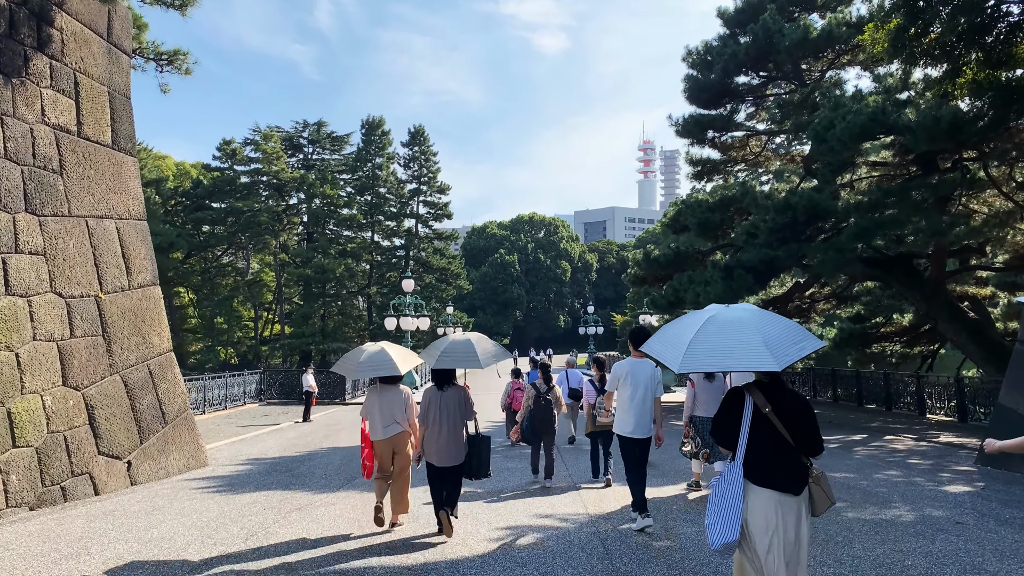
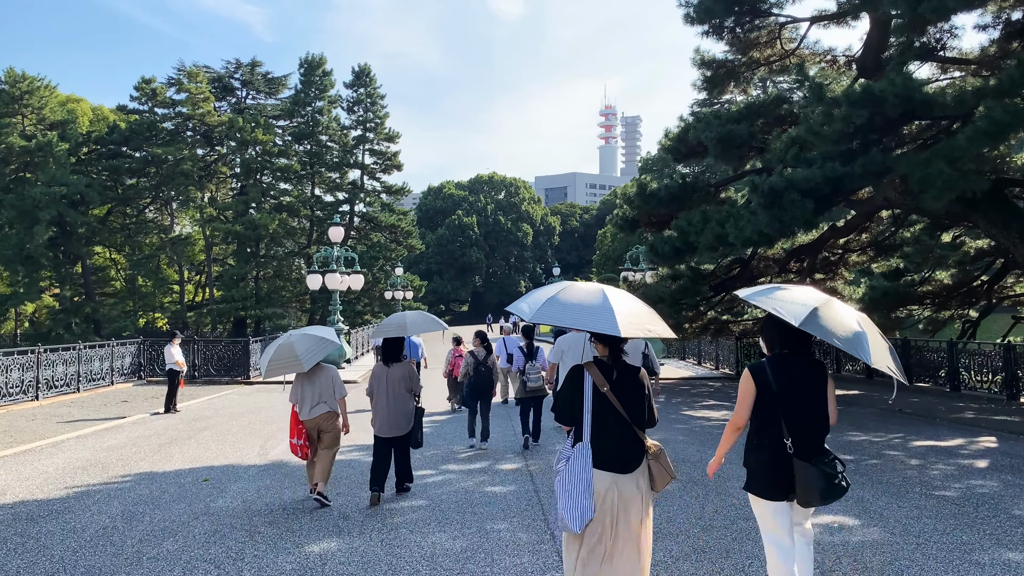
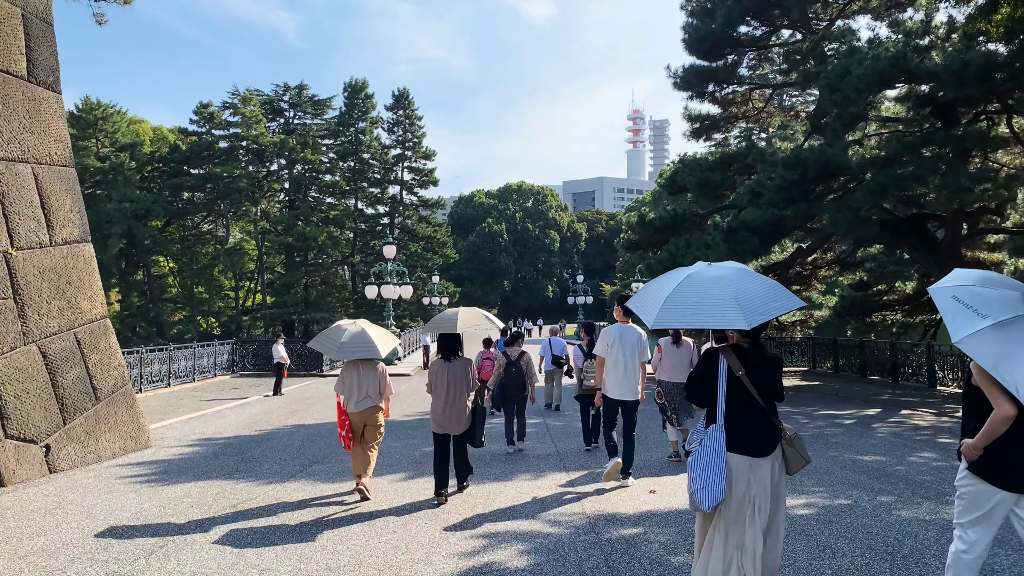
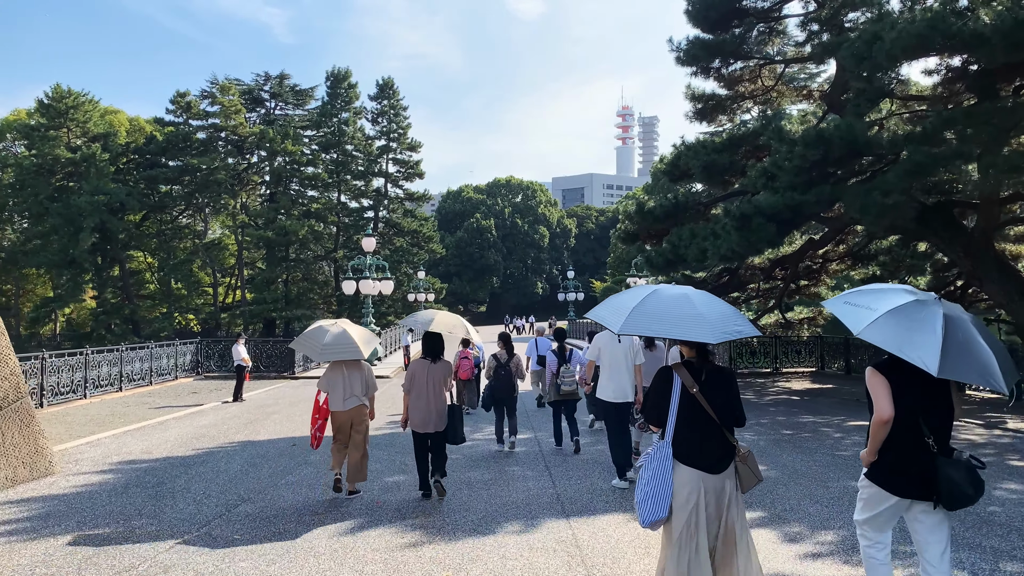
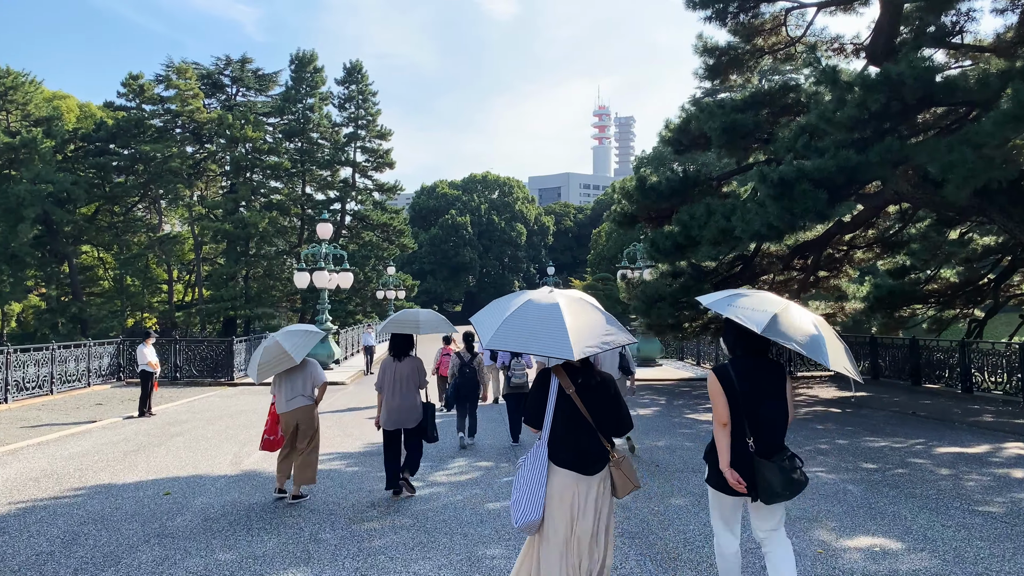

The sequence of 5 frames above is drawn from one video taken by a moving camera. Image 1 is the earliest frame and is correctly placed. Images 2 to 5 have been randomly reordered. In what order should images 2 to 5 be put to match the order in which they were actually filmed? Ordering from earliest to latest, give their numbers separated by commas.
3, 4, 2, 5
